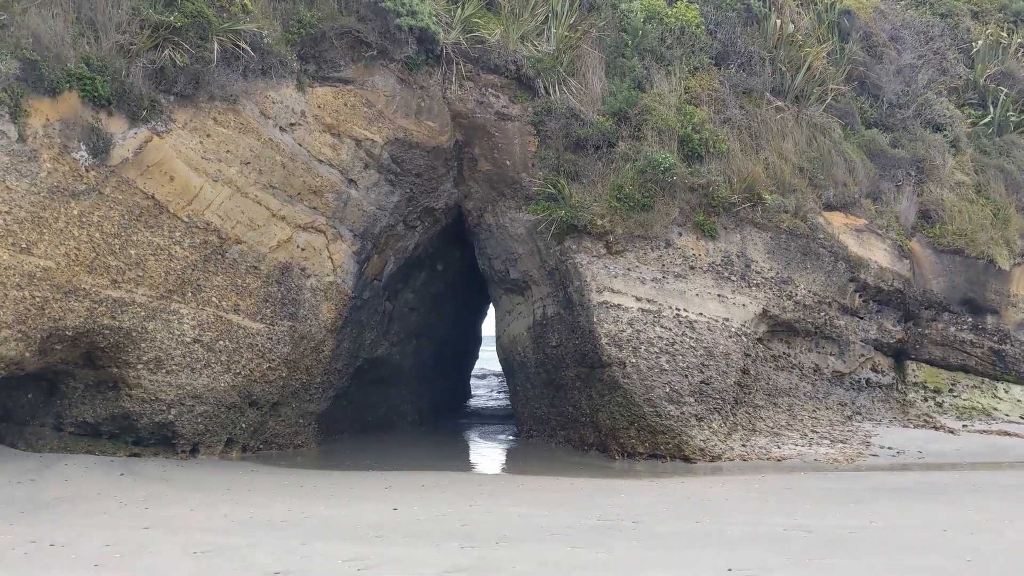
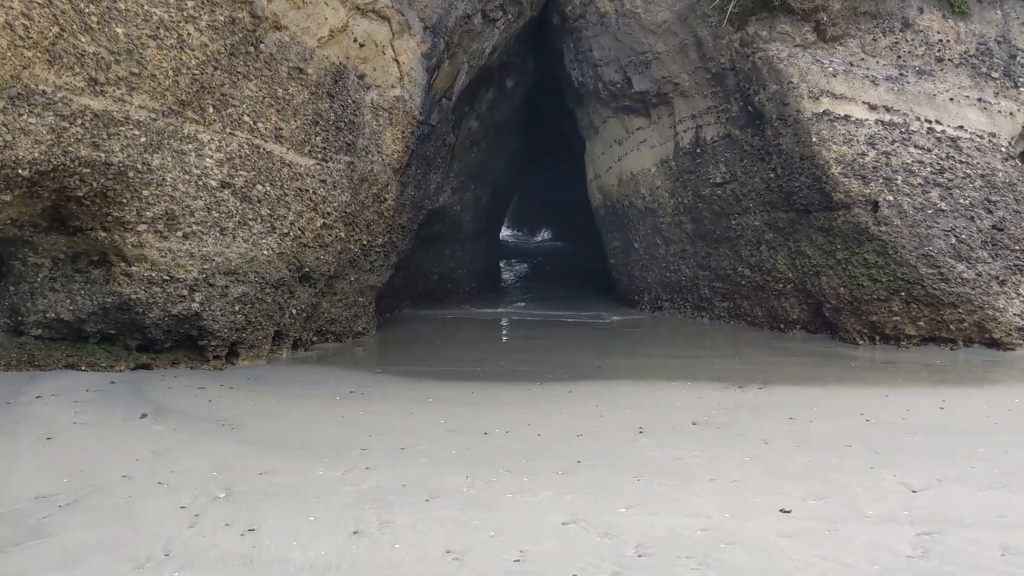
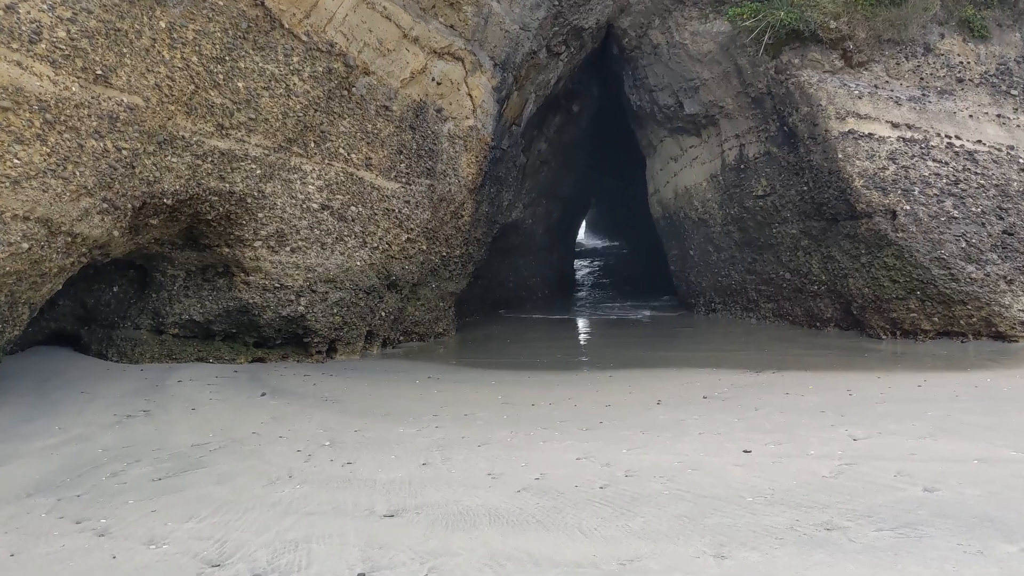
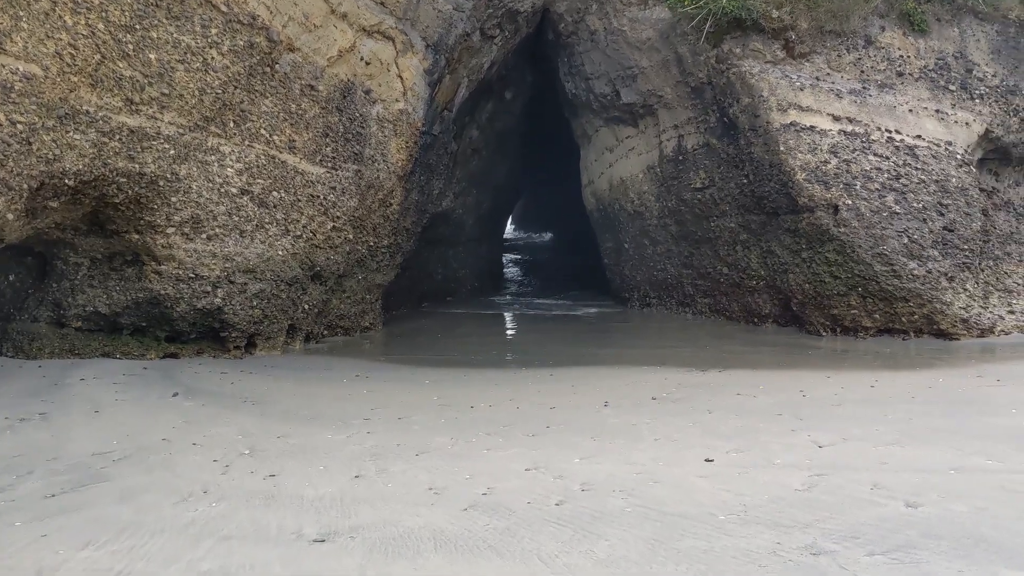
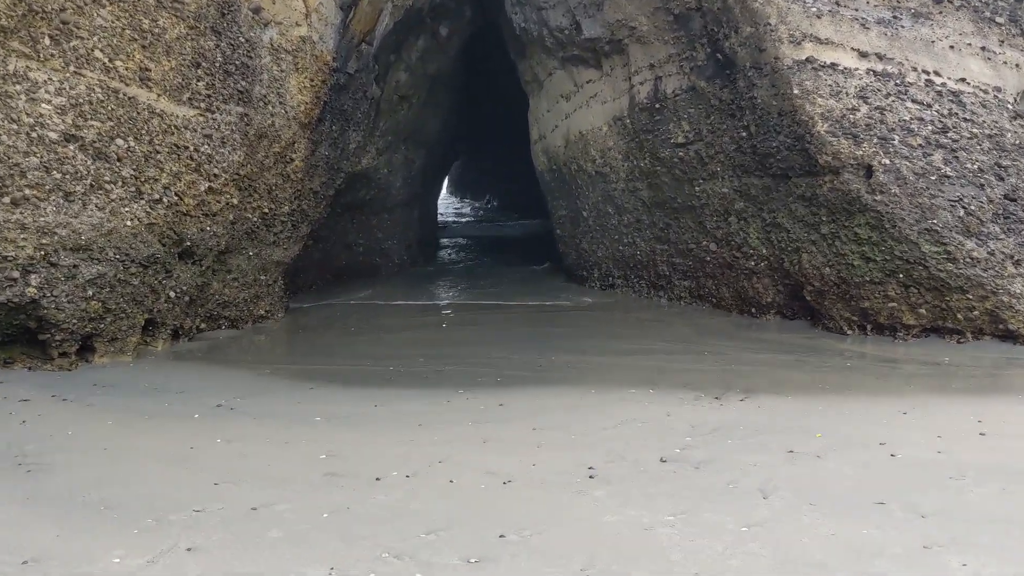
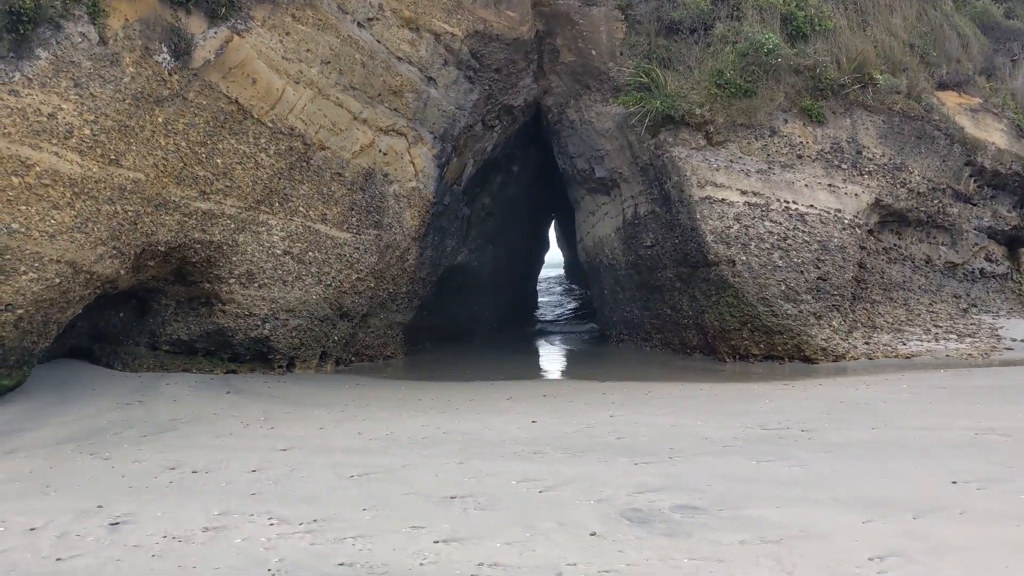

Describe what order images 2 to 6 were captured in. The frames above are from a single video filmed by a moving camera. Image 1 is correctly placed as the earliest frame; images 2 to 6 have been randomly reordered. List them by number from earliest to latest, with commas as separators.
6, 3, 4, 2, 5
